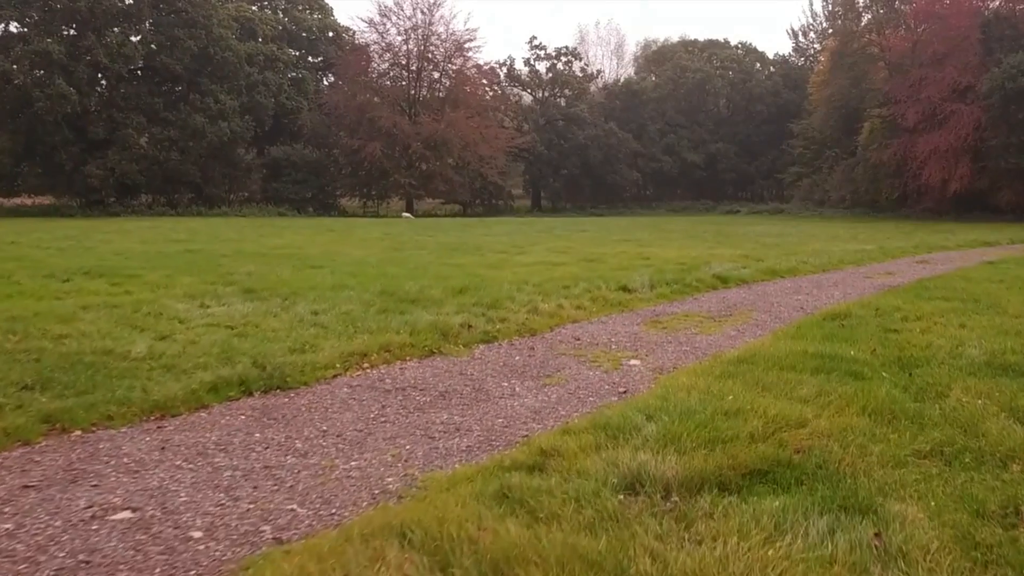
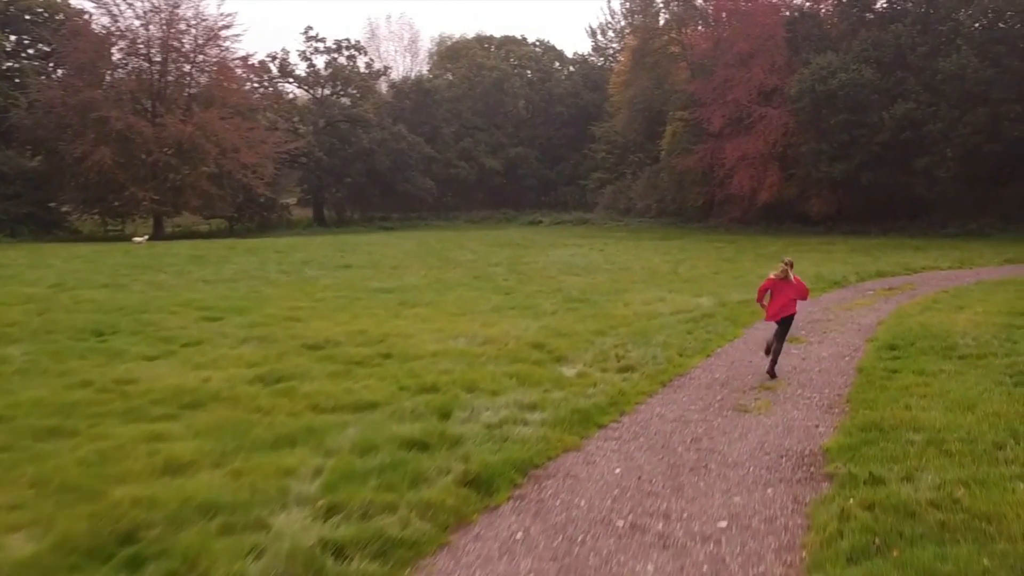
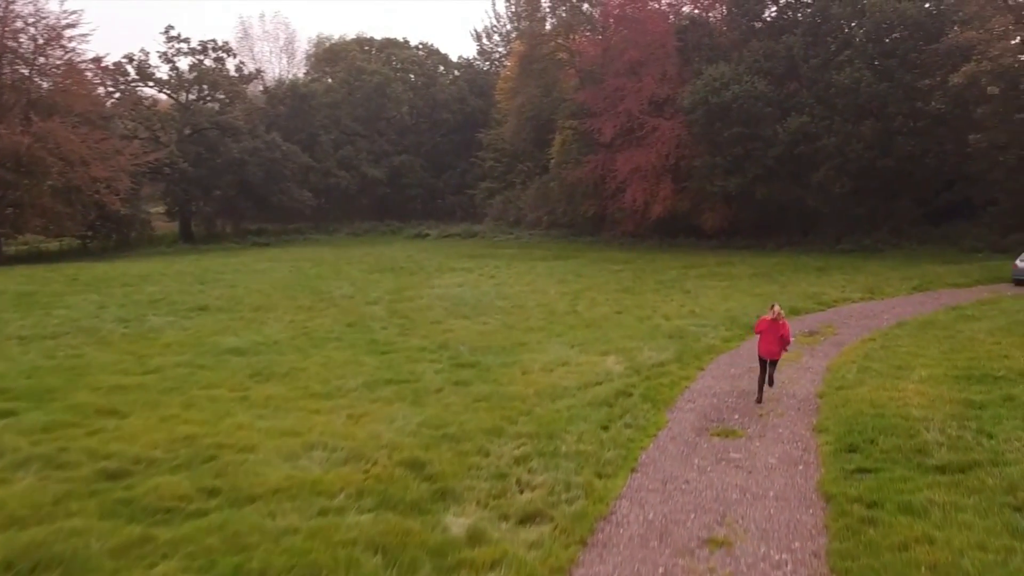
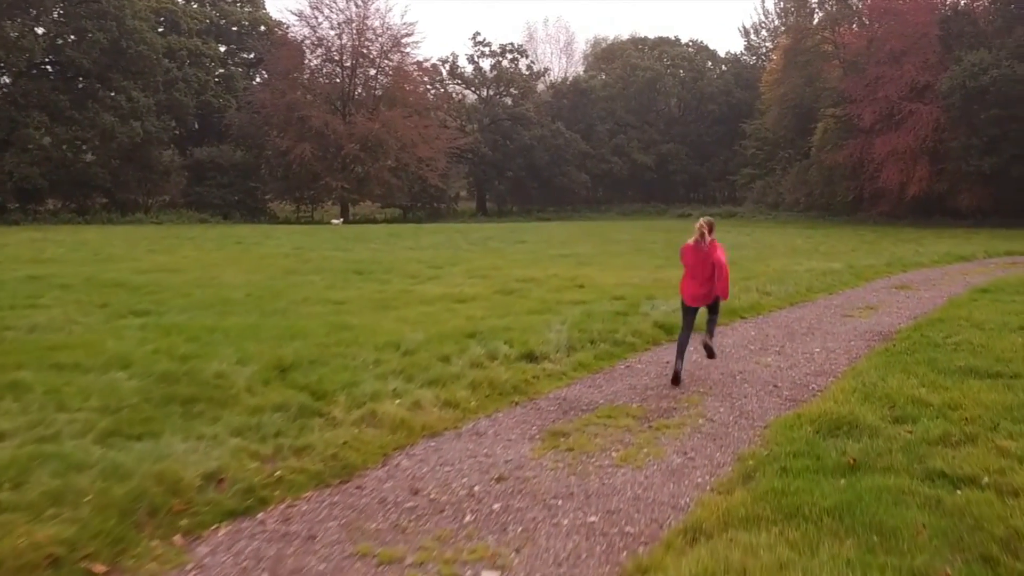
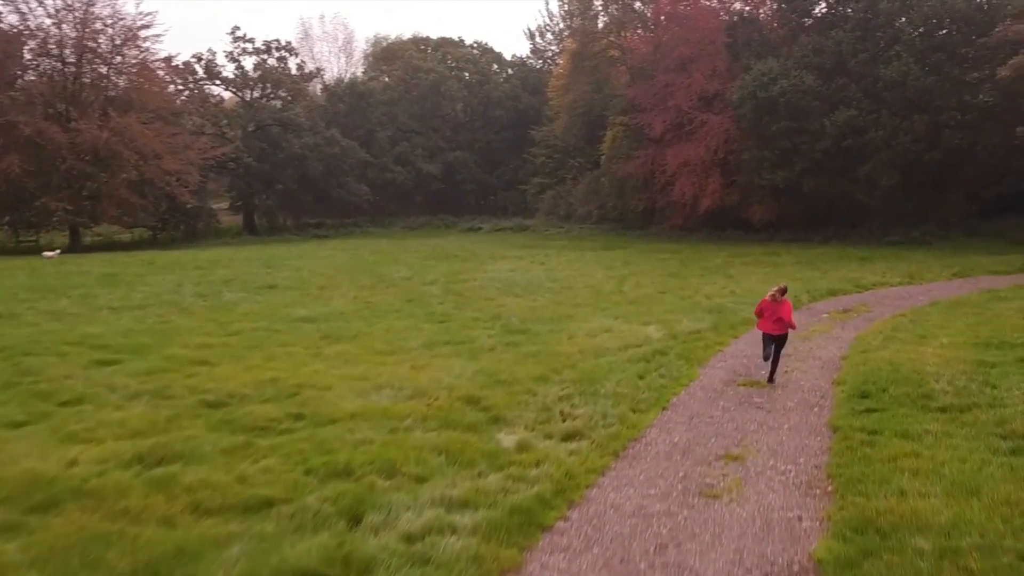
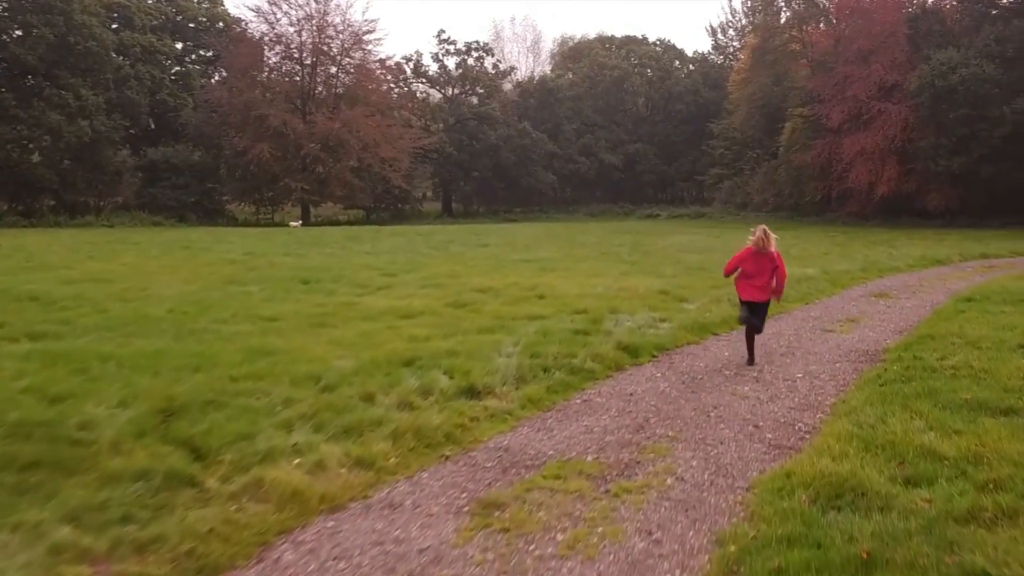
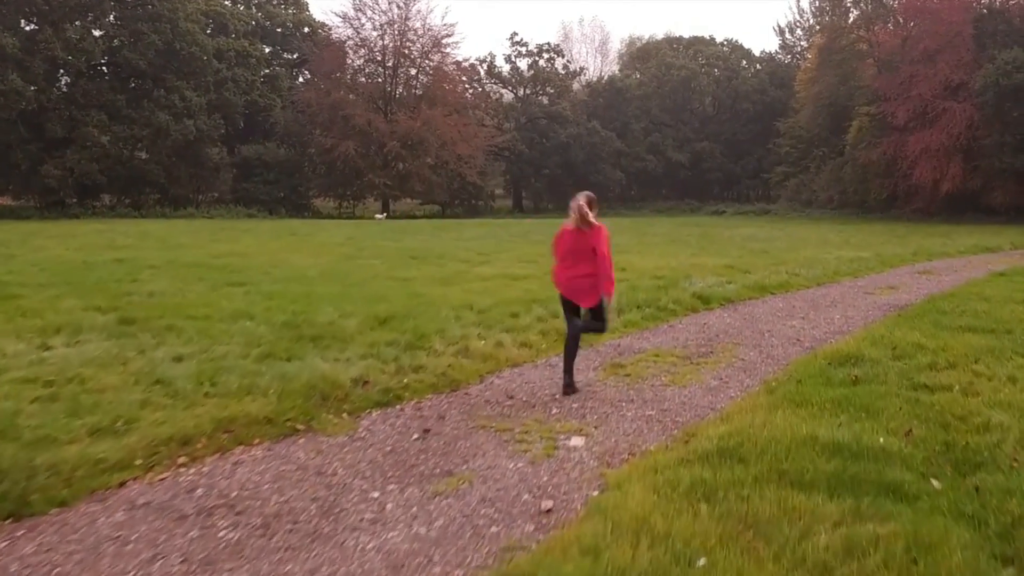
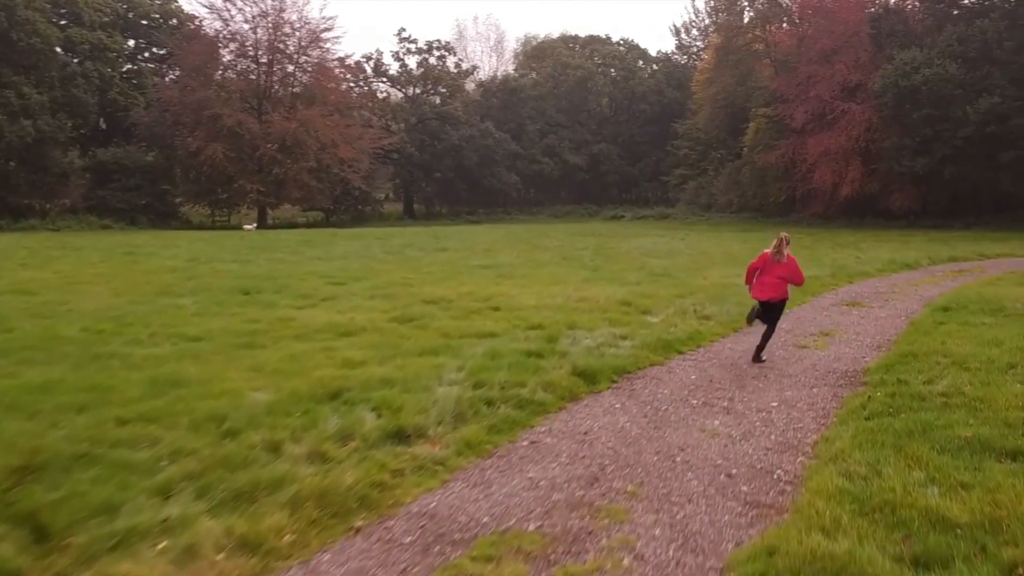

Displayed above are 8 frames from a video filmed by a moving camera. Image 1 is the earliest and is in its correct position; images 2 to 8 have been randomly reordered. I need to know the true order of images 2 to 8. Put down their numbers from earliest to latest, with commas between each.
7, 4, 6, 8, 2, 5, 3
